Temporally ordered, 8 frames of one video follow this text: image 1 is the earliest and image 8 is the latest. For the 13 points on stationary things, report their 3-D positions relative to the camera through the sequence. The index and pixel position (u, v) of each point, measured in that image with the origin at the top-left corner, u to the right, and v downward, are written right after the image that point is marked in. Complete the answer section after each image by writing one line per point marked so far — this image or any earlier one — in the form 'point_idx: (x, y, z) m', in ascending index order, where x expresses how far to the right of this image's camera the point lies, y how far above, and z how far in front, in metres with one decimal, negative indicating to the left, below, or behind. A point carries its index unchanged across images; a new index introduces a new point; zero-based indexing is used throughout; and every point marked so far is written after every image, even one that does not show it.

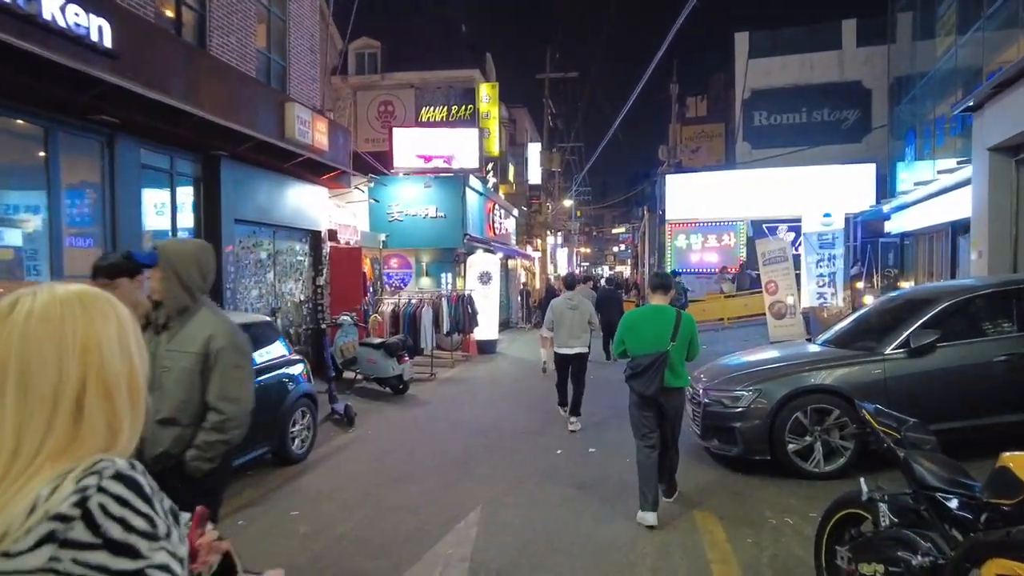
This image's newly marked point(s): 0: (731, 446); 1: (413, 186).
0: (+2.4, -1.7, +7.1) m
1: (-2.9, +2.9, +18.9) m
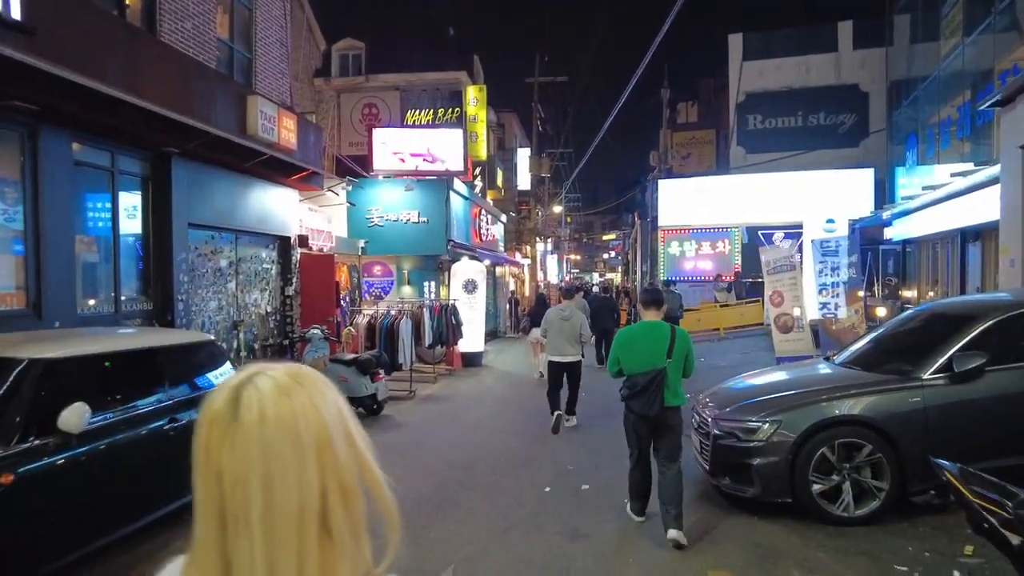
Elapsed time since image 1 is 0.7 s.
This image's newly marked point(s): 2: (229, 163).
0: (+2.2, -1.9, +6.1) m
1: (-3.2, +2.7, +17.9) m
2: (-4.6, +2.0, +10.6) m
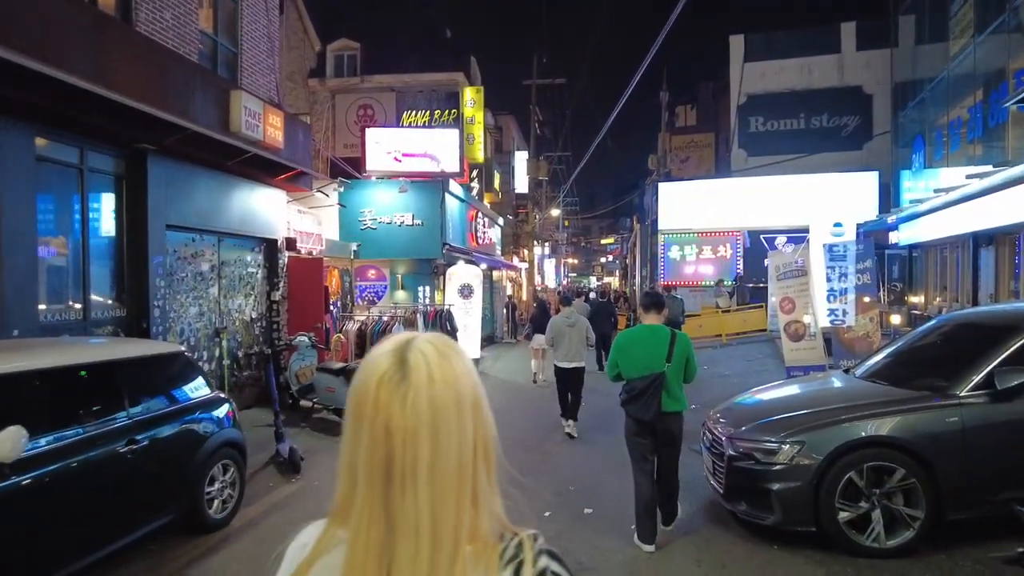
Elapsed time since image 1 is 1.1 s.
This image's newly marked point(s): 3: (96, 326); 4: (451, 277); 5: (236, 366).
0: (+2.1, -1.9, +5.6) m
1: (-3.3, +2.5, +17.4) m
2: (-4.6, +1.9, +10.0) m
3: (-5.2, -0.5, +8.2) m
4: (-1.6, +0.3, +16.7) m
5: (-4.7, -1.3, +11.1) m
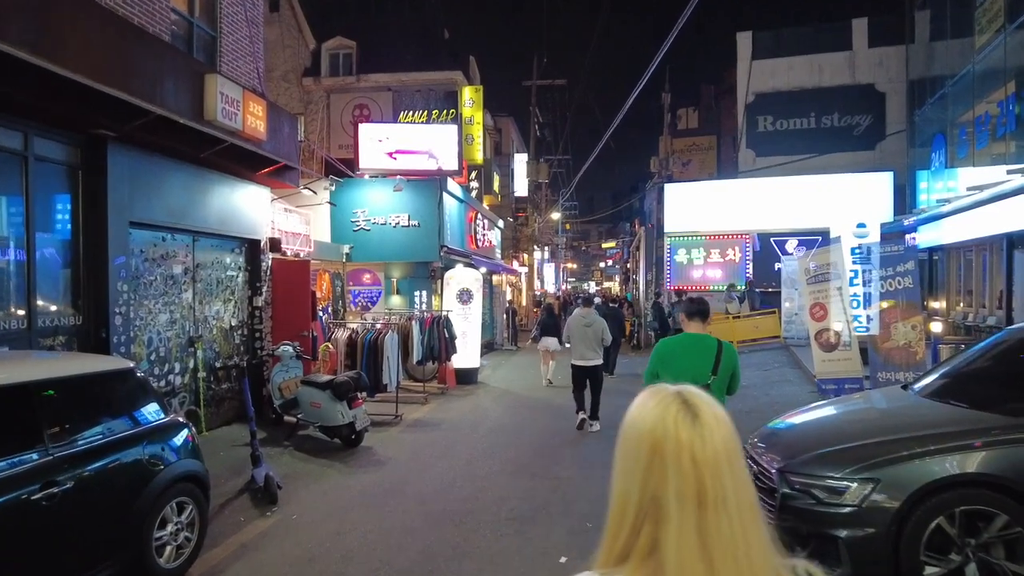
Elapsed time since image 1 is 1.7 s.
0: (+2.2, -2.0, +4.6) m
1: (-3.3, +2.4, +16.4) m
2: (-4.6, +1.9, +9.0) m
3: (-5.1, -0.5, +7.2) m
4: (-1.5, +0.2, +15.8) m
5: (-4.6, -1.4, +10.1) m
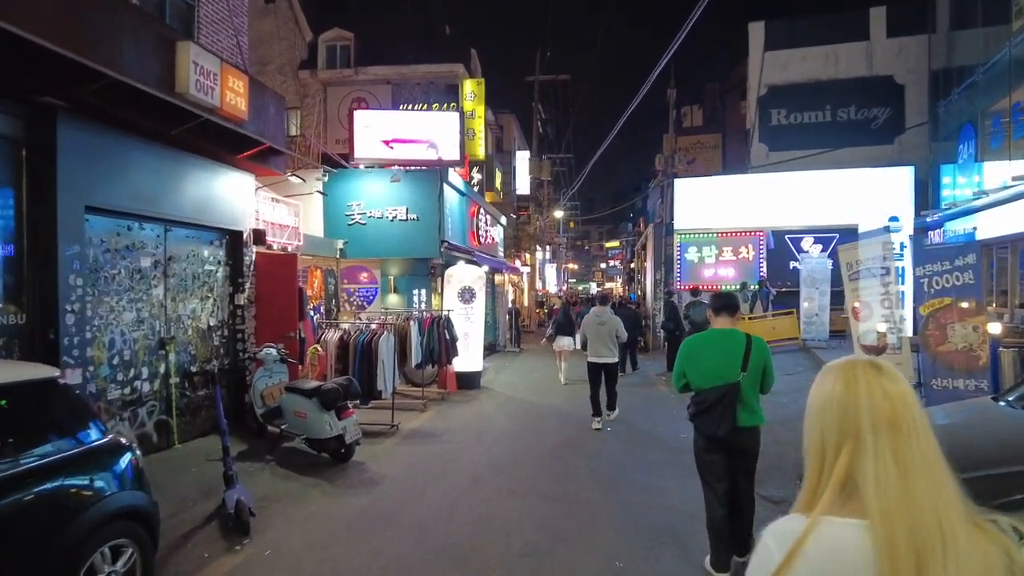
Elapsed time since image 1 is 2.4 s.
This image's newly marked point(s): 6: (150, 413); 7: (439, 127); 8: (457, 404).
0: (+2.3, -1.9, +3.6) m
1: (-3.1, +2.5, +15.4) m
2: (-4.4, +1.9, +8.0) m
3: (-5.0, -0.5, +6.1) m
4: (-1.4, +0.2, +14.7) m
5: (-4.5, -1.3, +9.0) m
6: (-4.6, -1.6, +8.3) m
7: (-1.8, +4.0, +16.0) m
8: (-1.1, -2.3, +13.2) m
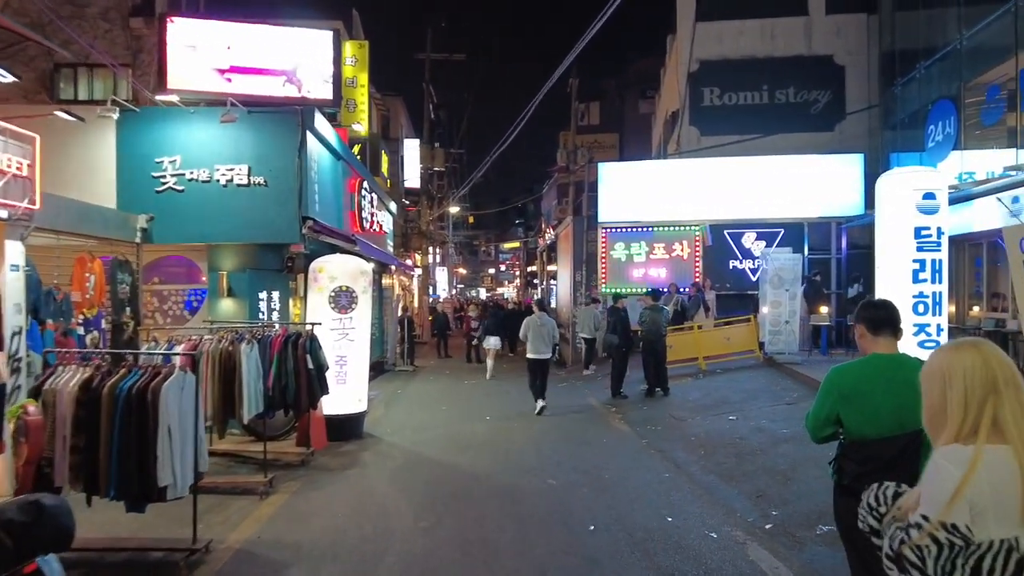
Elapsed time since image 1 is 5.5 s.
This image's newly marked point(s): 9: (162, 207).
0: (+2.8, -1.8, -0.6) m
1: (-4.7, +2.4, +10.1) m
2: (-4.7, +2.0, +2.7) m
3: (-4.9, -0.4, +0.7) m
4: (-2.9, +0.2, +9.8) m
5: (-4.9, -1.3, +3.6) m
6: (-4.9, -1.5, +2.9) m
7: (-3.5, +3.9, +11.0) m
8: (-2.3, -2.3, +8.3) m
9: (-5.3, +1.2, +9.9) m
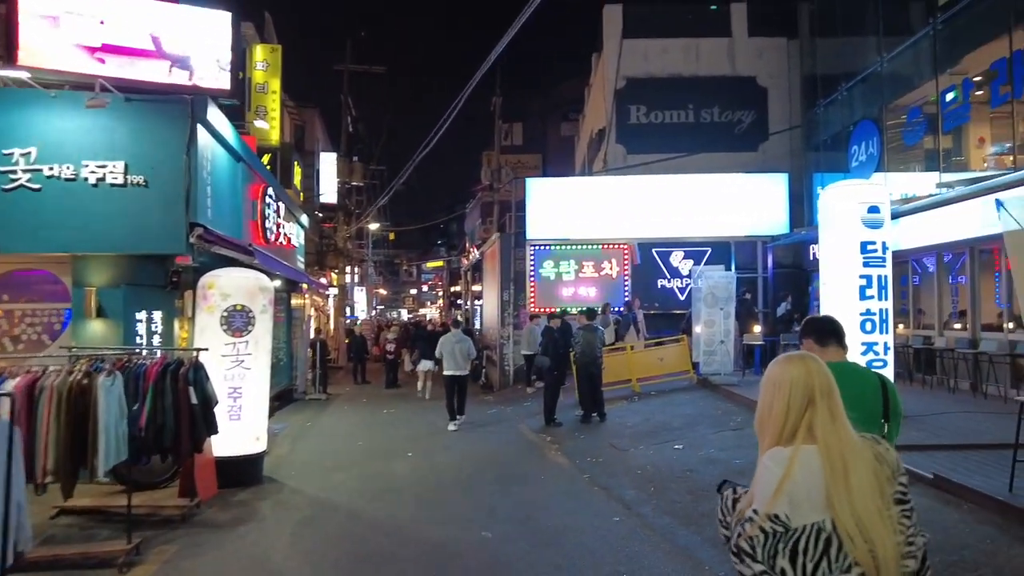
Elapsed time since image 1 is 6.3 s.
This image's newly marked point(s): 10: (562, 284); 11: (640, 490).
0: (+3.0, -1.7, -1.4) m
1: (-5.7, +2.2, +8.5) m
2: (-4.8, +2.0, +1.1) m
3: (-4.8, -0.3, -1.0) m
4: (-3.8, 0.0, +8.3) m
5: (-5.1, -1.3, +1.9) m
6: (-5.0, -1.5, +1.1) m
7: (-4.6, +3.6, +9.5) m
8: (-3.1, -2.5, +6.8) m
9: (-6.2, +1.0, +8.2) m
10: (+1.5, +0.1, +19.0) m
11: (+1.6, -2.5, +8.0) m
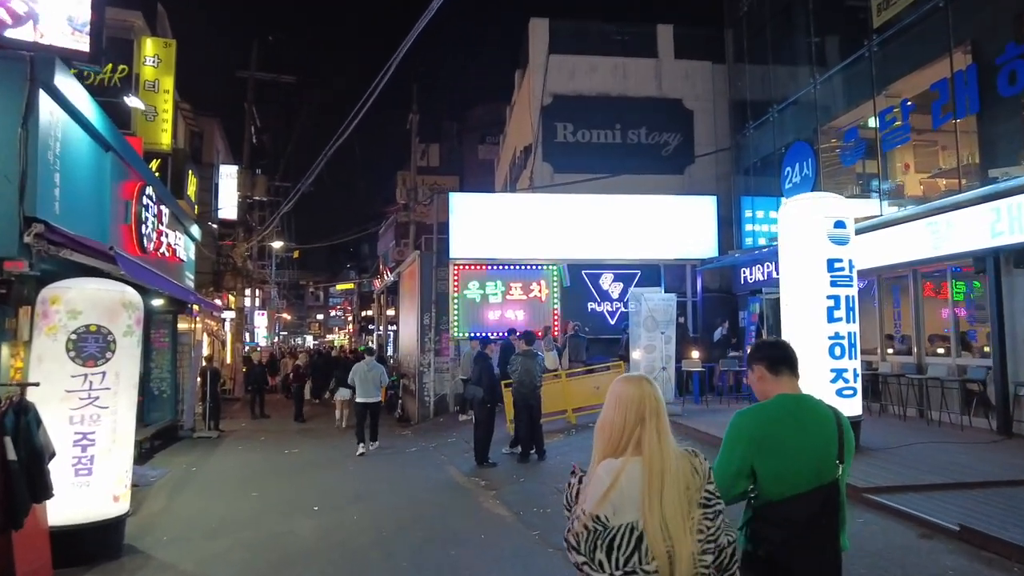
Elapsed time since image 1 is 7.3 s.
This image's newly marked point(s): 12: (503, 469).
0: (+3.6, -1.5, -2.5) m
1: (-6.3, +2.1, +6.3) m
2: (-4.4, +2.1, -0.9) m
3: (-4.1, -0.1, -3.1) m
4: (-4.4, -0.2, +6.3) m
5: (-4.9, -1.2, -0.3) m
6: (-4.6, -1.4, -1.0) m
7: (-5.3, +3.5, +7.5) m
8: (-3.5, -2.6, +4.8) m
9: (-6.8, +0.9, +5.9) m
10: (-0.6, -0.5, +17.6) m
11: (+0.9, -2.6, +6.6) m
12: (-0.1, -3.0, +10.9) m
